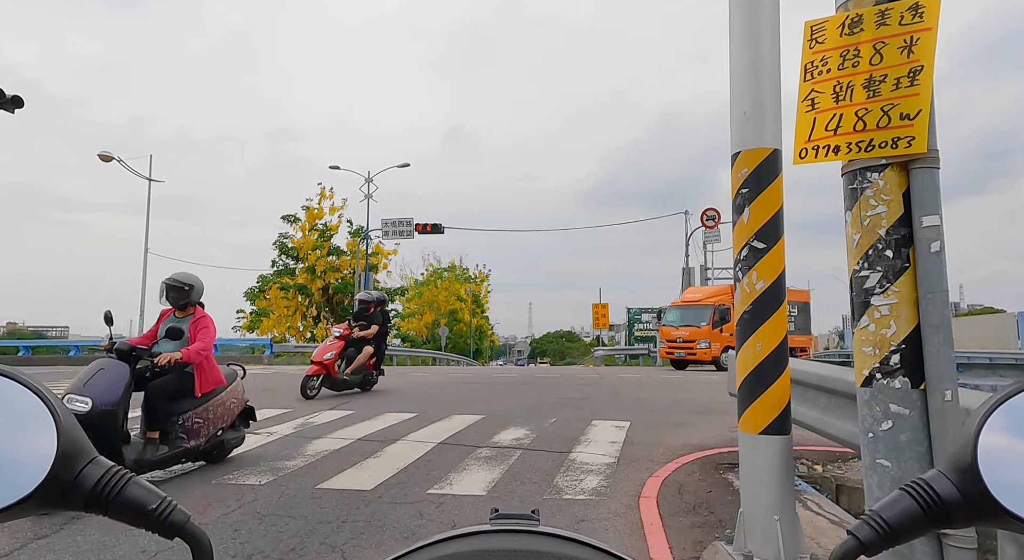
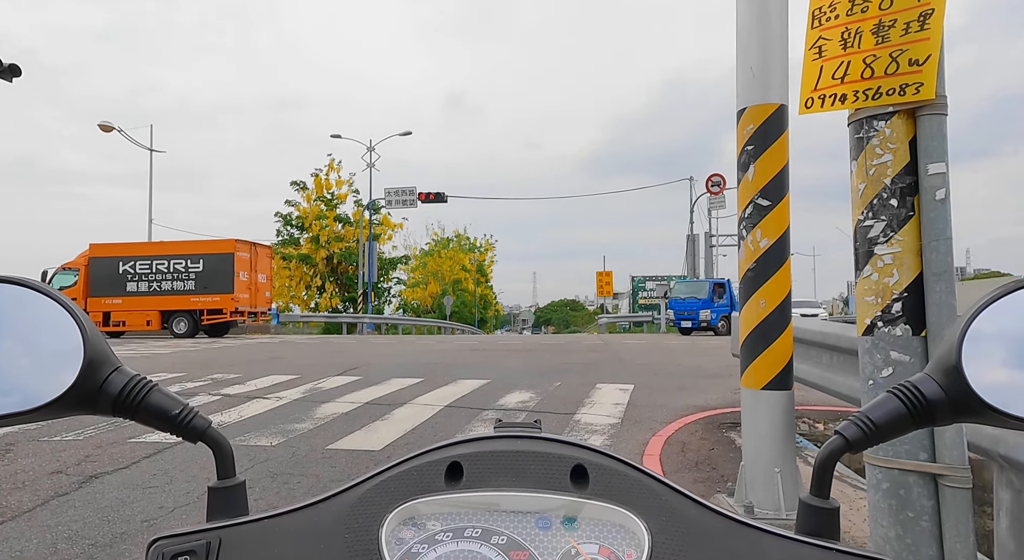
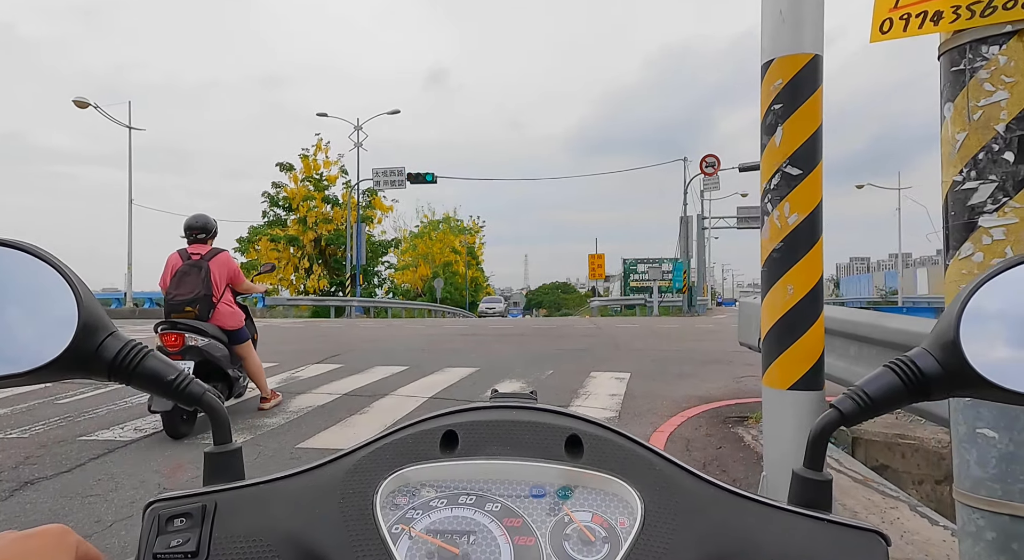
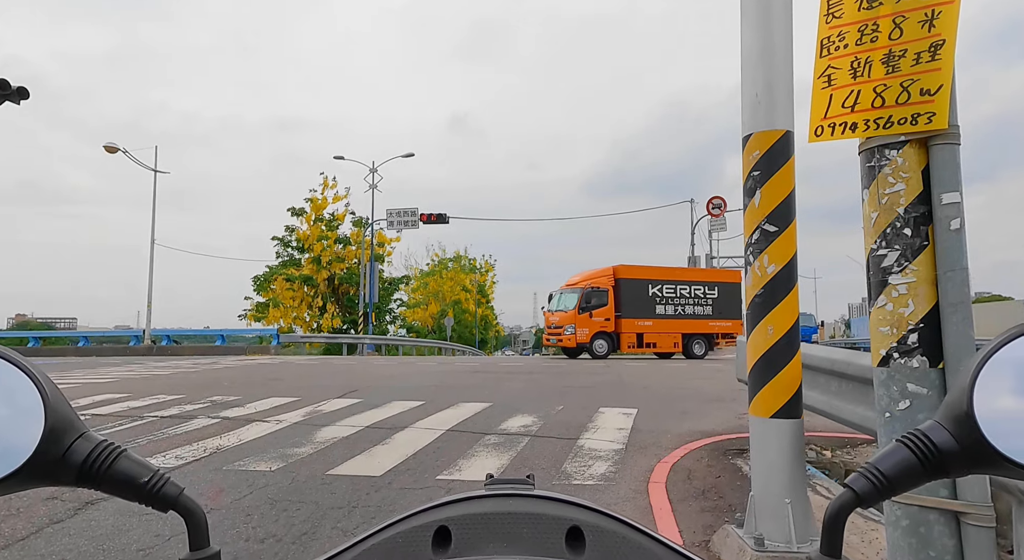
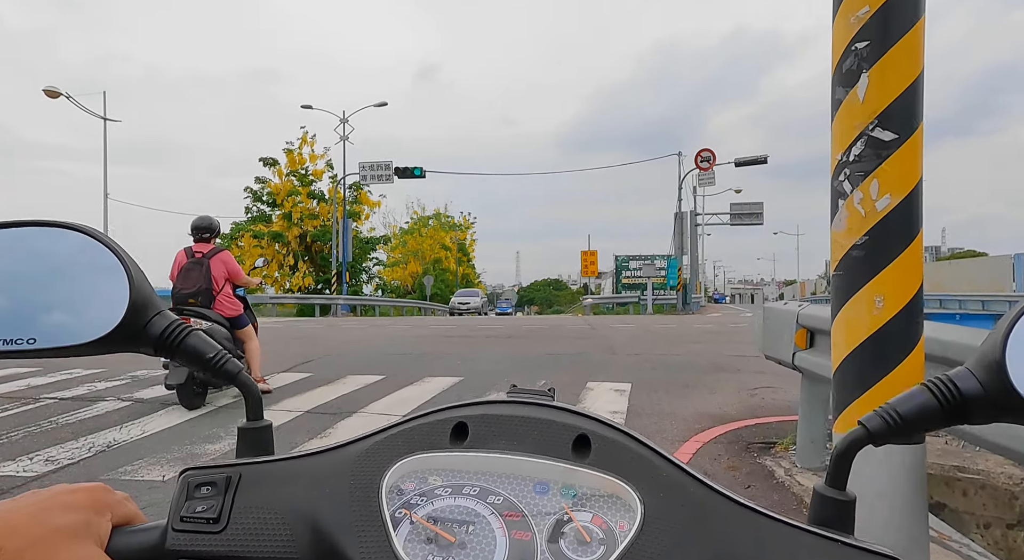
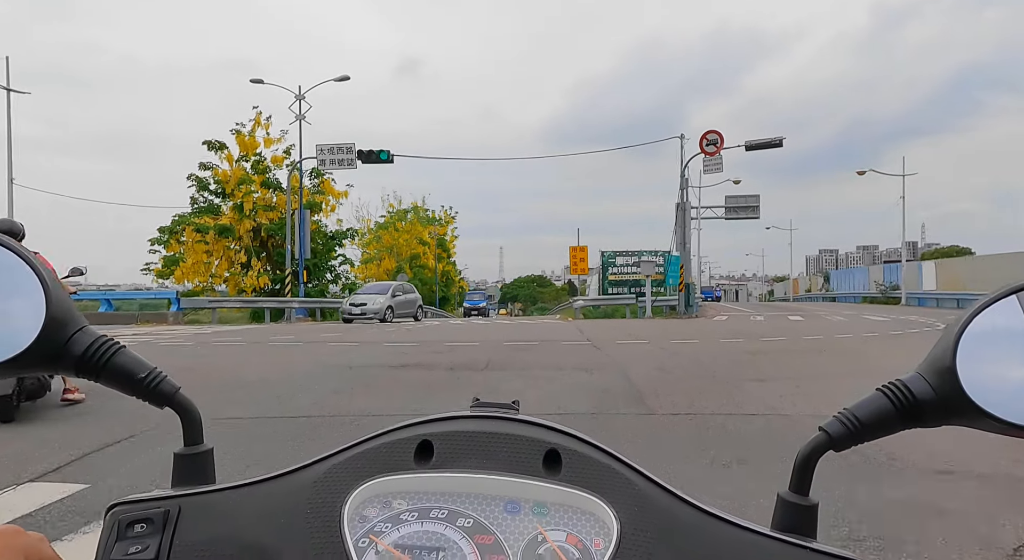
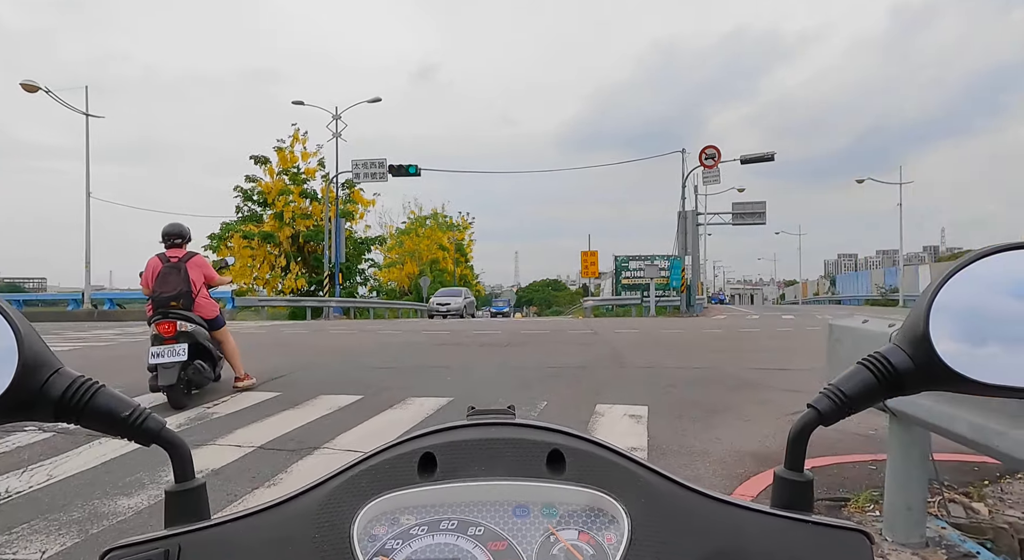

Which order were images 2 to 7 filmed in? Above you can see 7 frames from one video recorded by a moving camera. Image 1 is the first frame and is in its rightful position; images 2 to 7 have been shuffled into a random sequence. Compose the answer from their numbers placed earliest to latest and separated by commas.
4, 2, 3, 5, 7, 6
